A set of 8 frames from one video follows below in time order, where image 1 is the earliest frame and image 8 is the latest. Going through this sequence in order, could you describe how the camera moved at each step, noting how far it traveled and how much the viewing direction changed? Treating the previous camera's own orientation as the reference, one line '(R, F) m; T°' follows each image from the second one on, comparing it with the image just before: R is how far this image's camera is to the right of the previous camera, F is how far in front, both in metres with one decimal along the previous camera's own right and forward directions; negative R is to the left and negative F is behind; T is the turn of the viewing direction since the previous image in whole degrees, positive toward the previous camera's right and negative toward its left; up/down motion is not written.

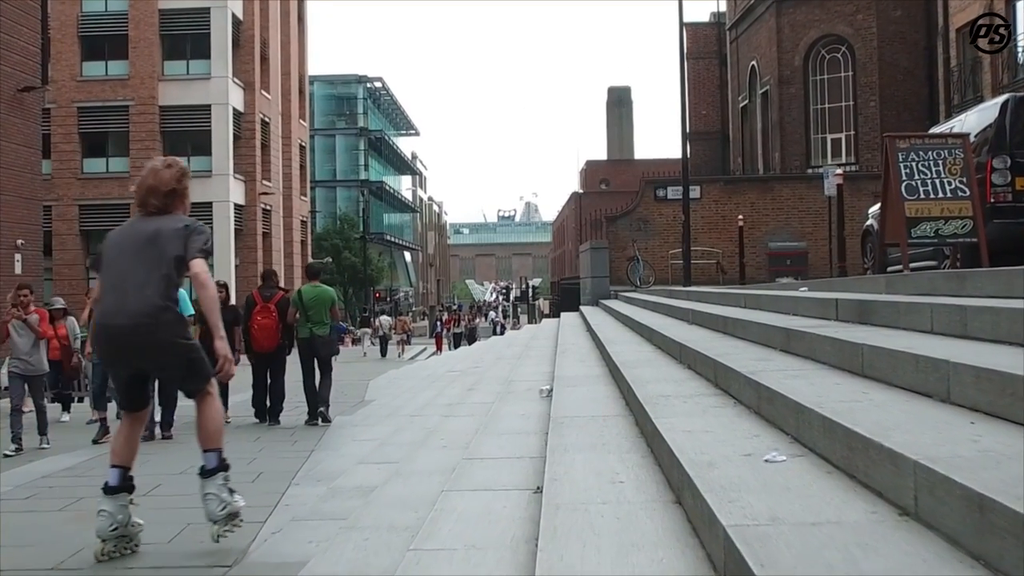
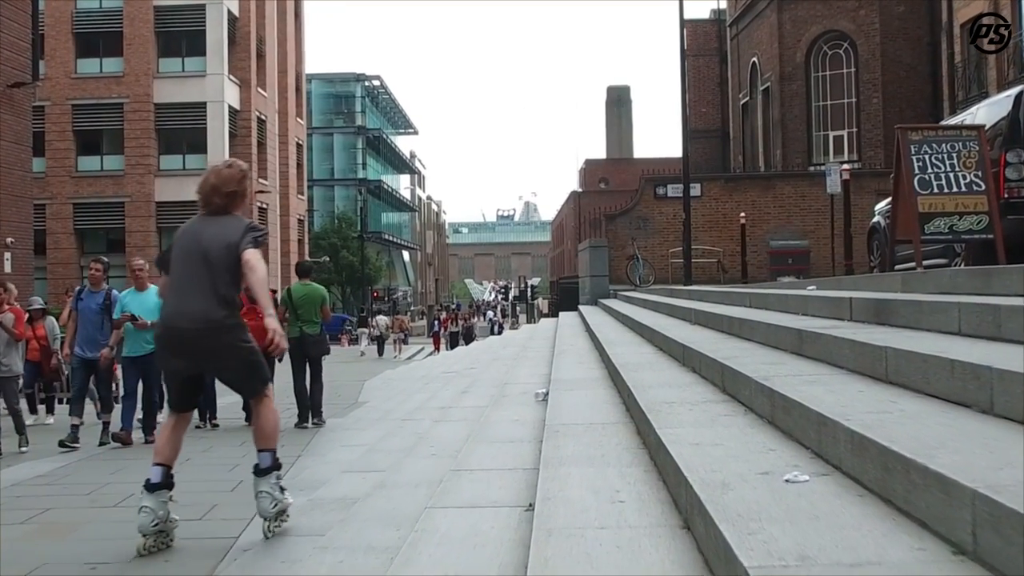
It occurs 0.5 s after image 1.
(0.0, +0.3) m; 0°
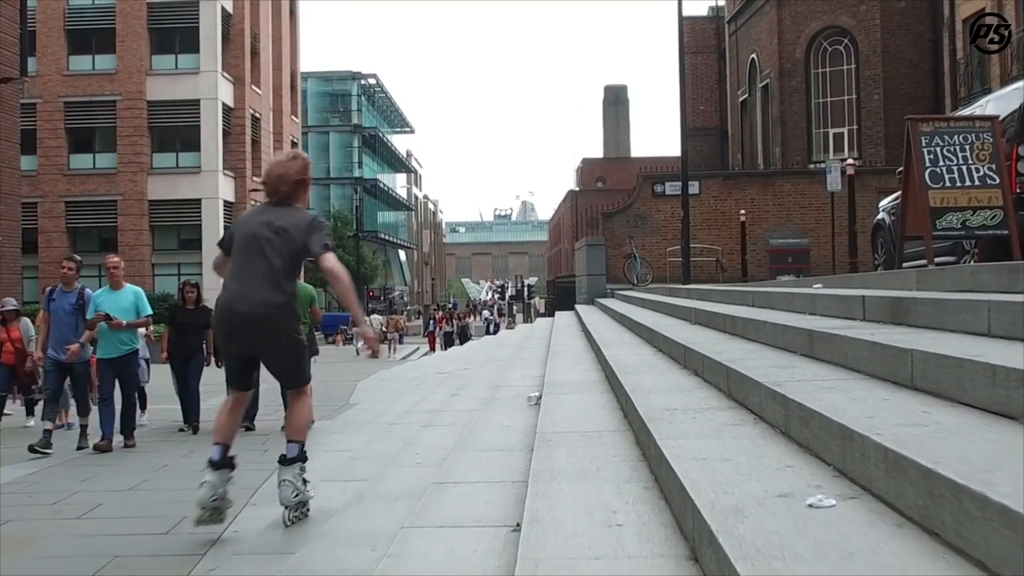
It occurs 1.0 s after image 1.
(0.0, +0.3) m; 0°
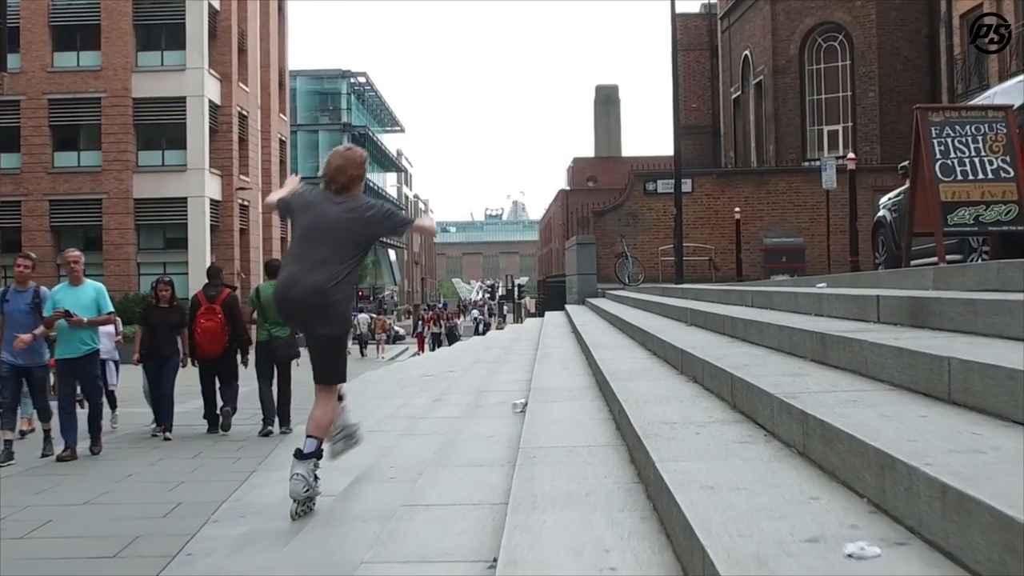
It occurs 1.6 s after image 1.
(0.0, +0.4) m; +1°
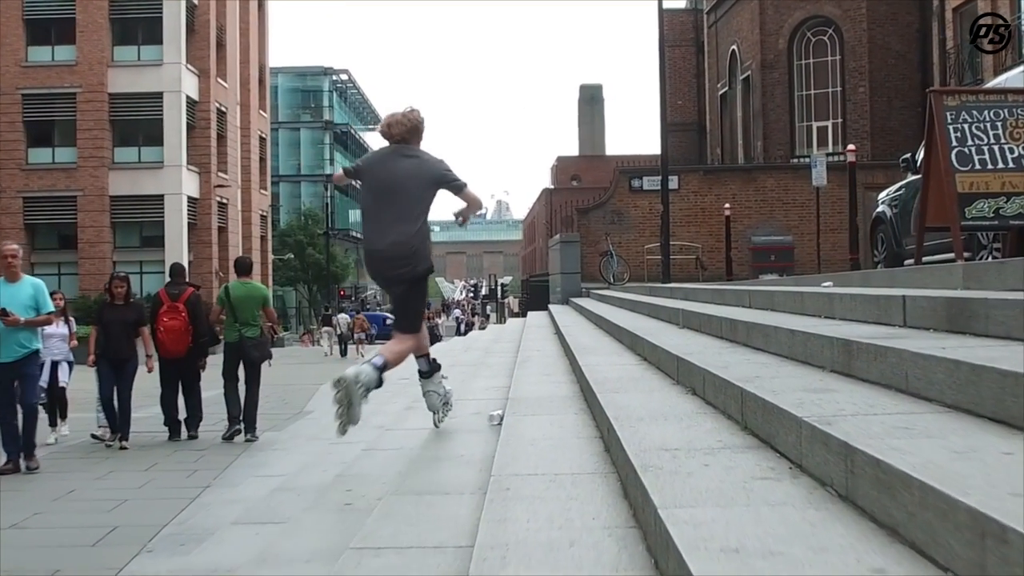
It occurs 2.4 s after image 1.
(0.0, +0.6) m; +1°
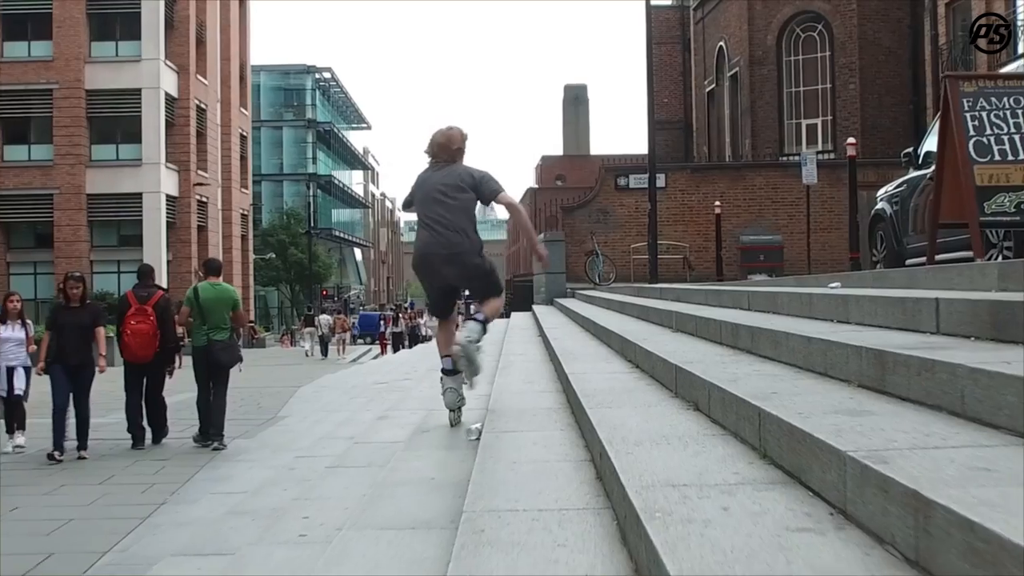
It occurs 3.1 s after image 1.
(0.0, +0.5) m; +1°
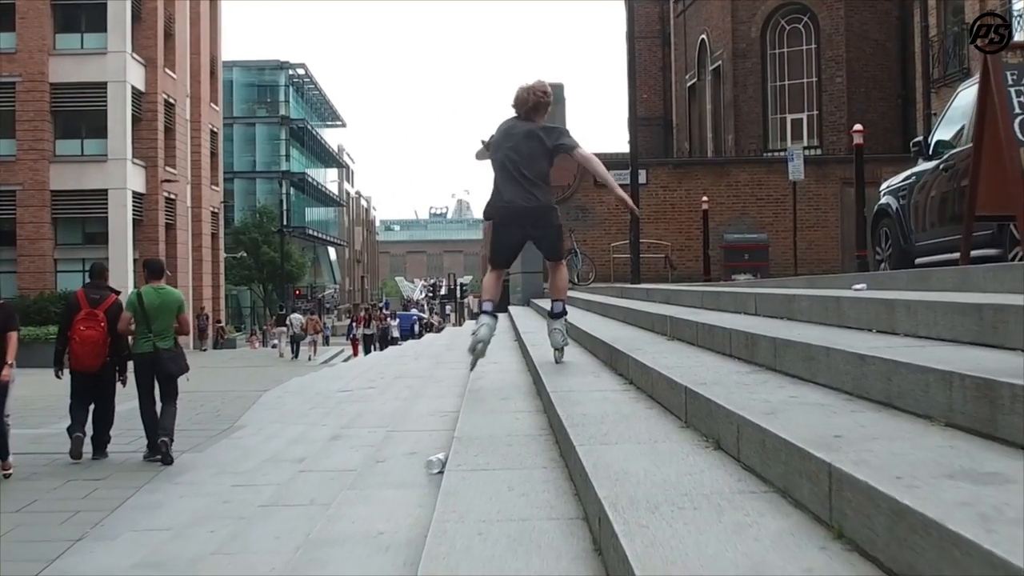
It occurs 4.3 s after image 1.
(0.0, +0.8) m; +2°
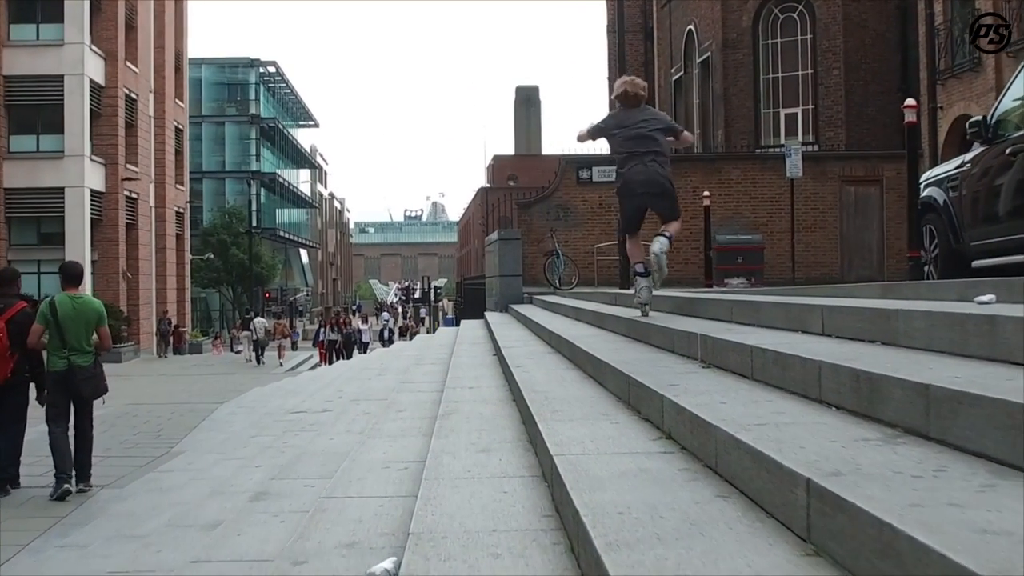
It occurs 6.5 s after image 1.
(0.0, +1.4) m; +2°
